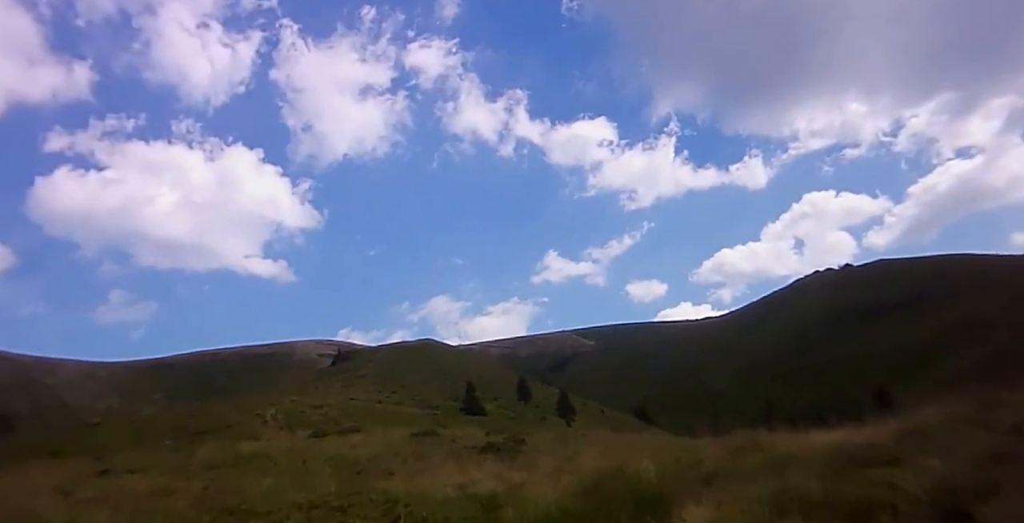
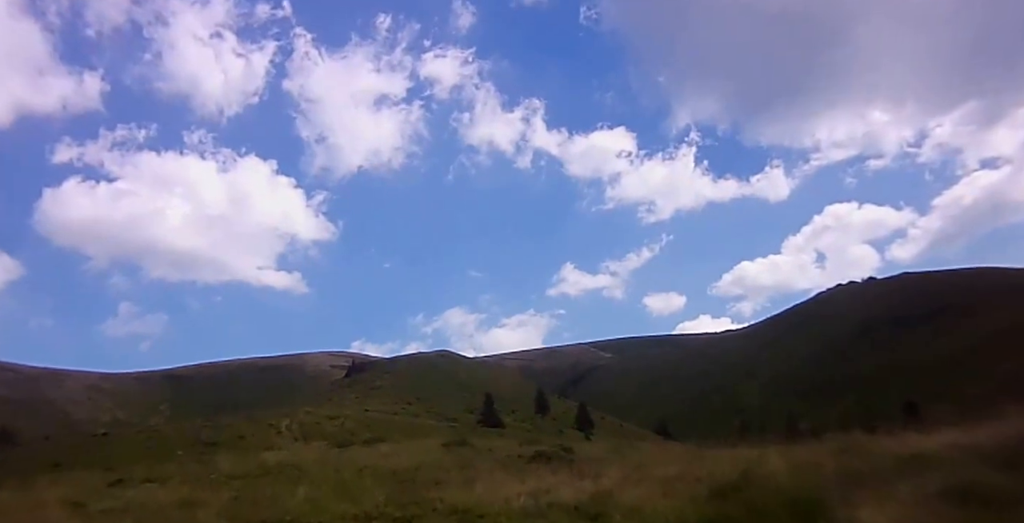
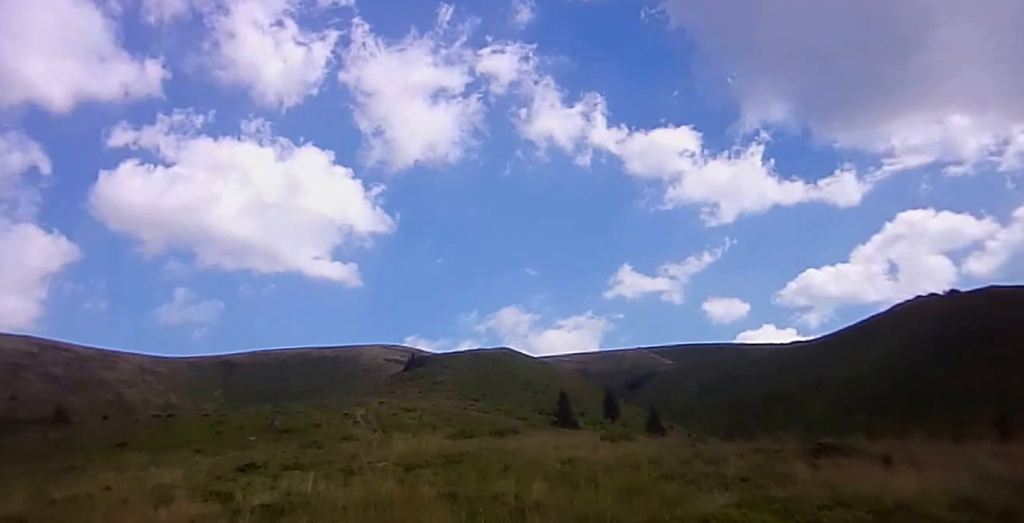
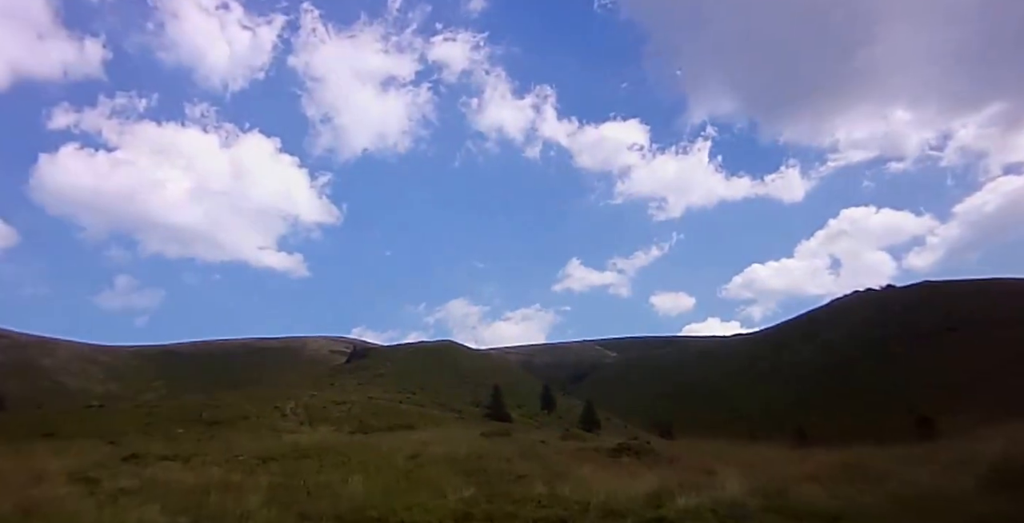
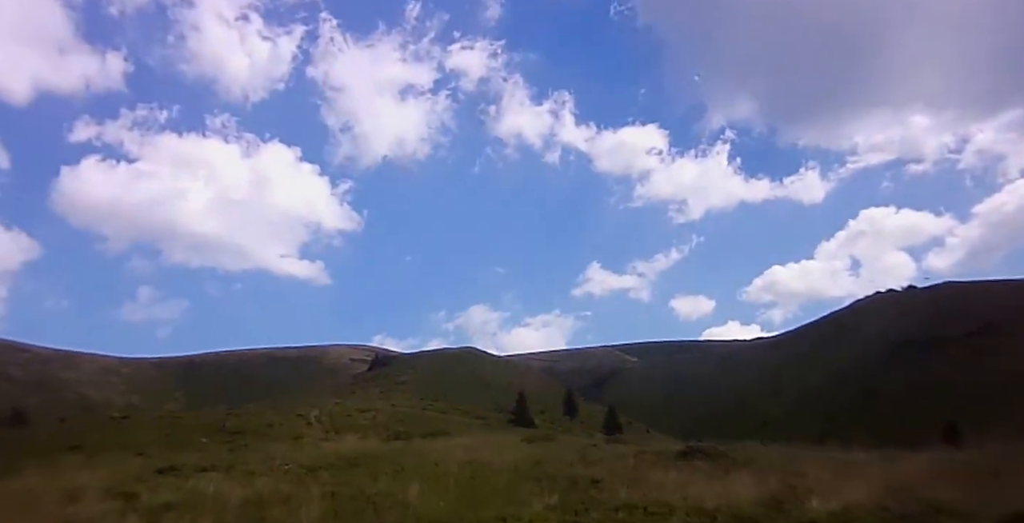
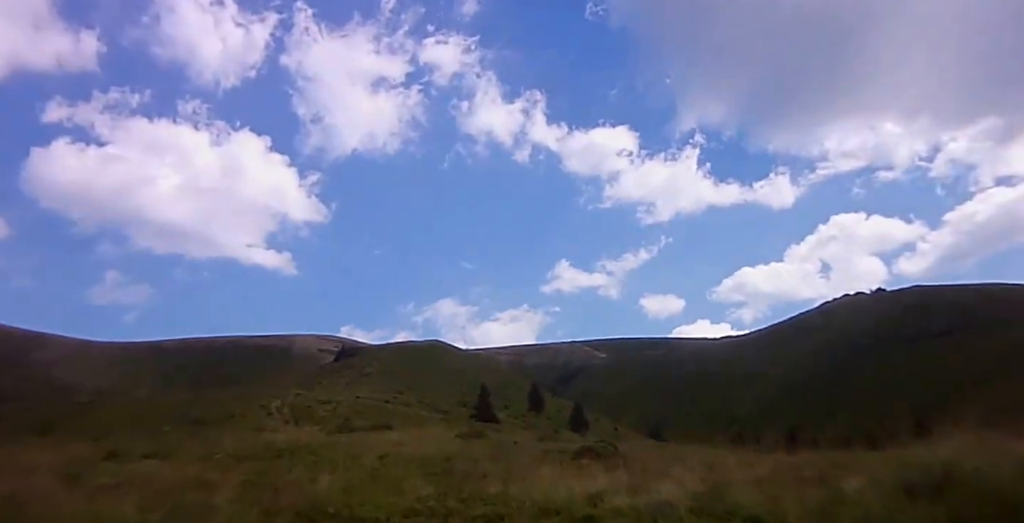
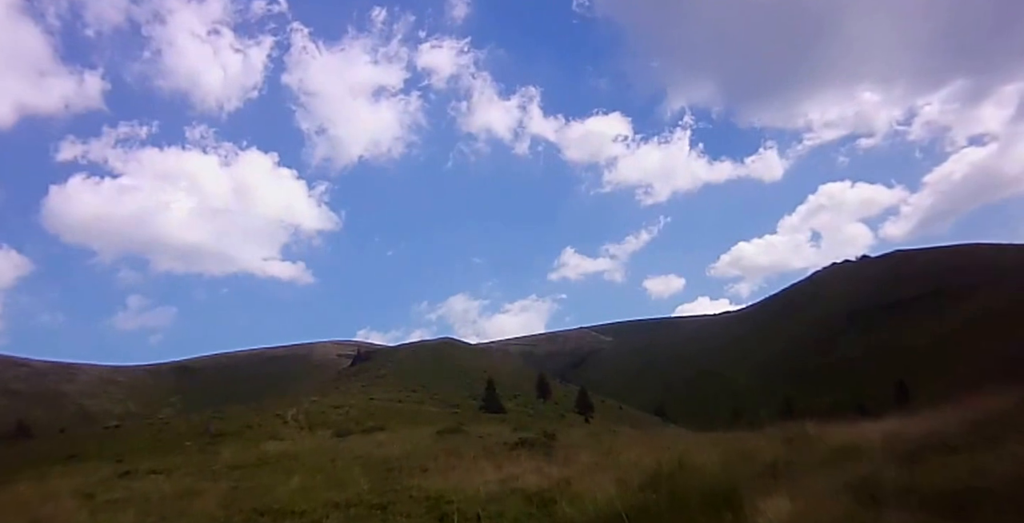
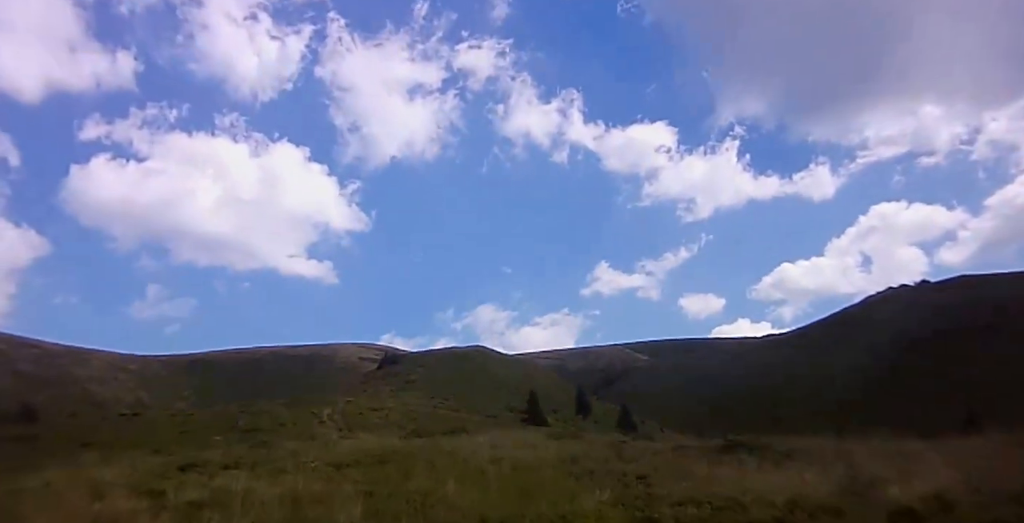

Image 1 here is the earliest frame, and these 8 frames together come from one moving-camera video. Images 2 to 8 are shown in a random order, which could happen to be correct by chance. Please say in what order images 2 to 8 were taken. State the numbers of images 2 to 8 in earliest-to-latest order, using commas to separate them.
7, 2, 6, 4, 5, 8, 3
